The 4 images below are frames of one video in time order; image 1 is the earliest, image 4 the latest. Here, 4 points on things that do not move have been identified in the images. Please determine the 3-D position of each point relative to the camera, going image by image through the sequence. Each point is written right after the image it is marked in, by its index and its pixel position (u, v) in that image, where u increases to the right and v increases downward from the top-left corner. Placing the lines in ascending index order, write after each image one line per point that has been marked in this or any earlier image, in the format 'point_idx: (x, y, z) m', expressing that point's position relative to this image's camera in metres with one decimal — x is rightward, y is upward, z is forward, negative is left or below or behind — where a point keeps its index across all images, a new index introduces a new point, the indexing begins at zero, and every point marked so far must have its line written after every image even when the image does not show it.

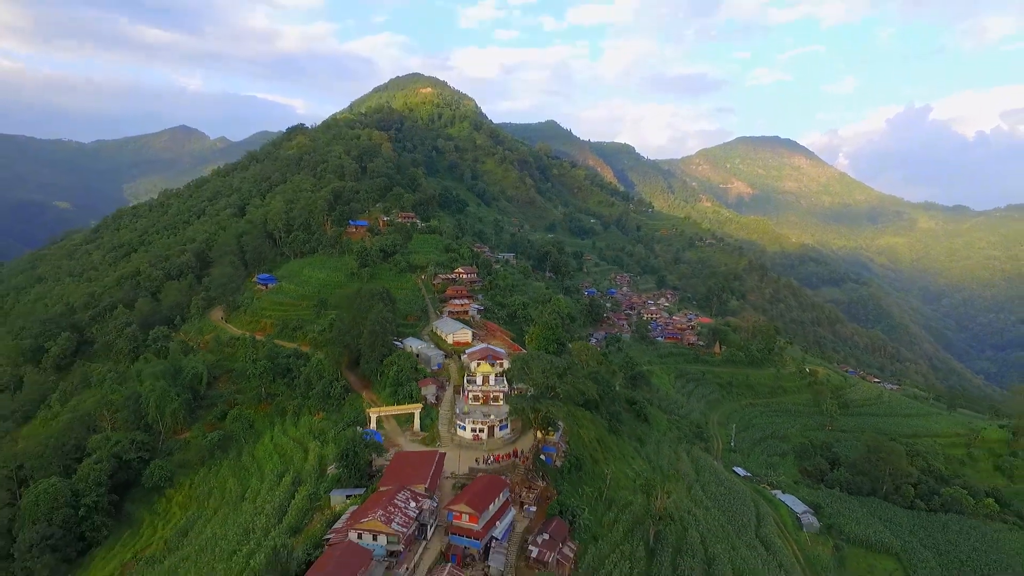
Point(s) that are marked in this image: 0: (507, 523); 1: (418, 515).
0: (-0.2, -6.7, +16.1) m
1: (-2.4, -5.9, +14.8) m
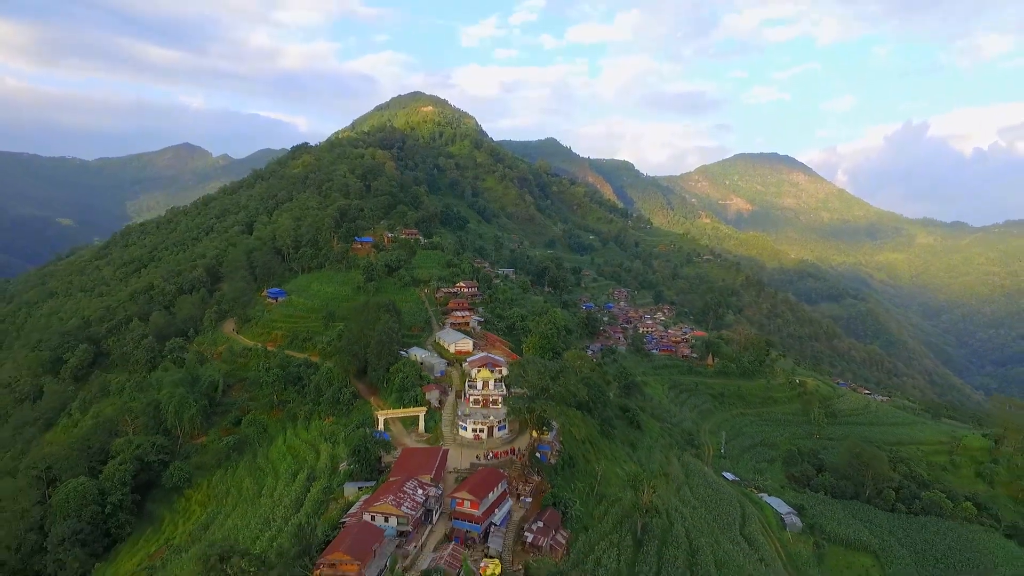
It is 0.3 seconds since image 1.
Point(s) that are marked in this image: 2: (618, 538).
0: (-0.2, -7.0, +17.7) m
1: (-2.5, -6.2, +16.5) m
2: (+3.7, -8.7, +19.6) m
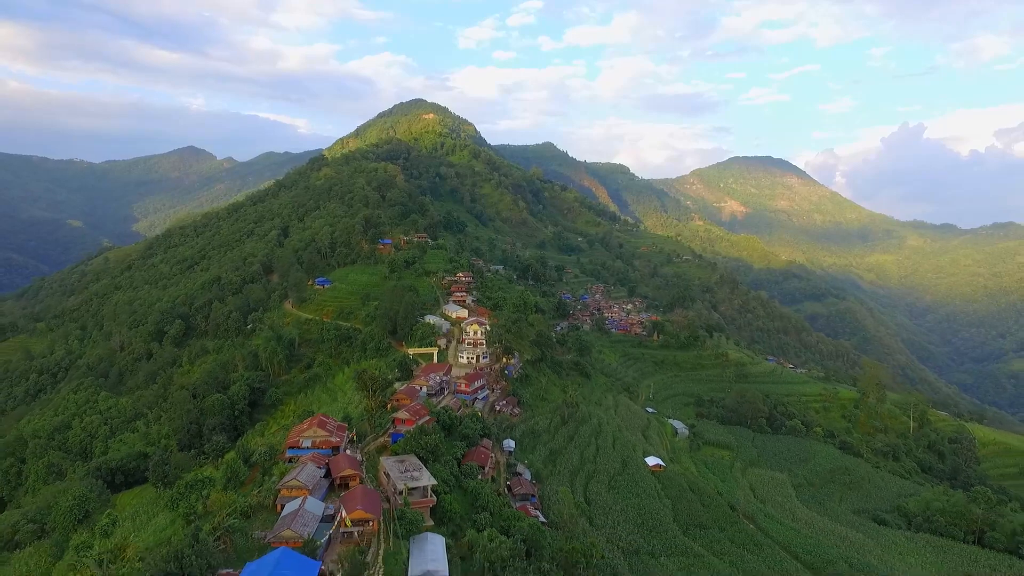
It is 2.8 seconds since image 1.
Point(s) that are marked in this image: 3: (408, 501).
0: (-1.6, -5.9, +31.8) m
1: (-3.9, -5.1, +30.5) m
2: (+2.3, -7.6, +33.7) m
3: (-3.1, -6.4, +17.0) m
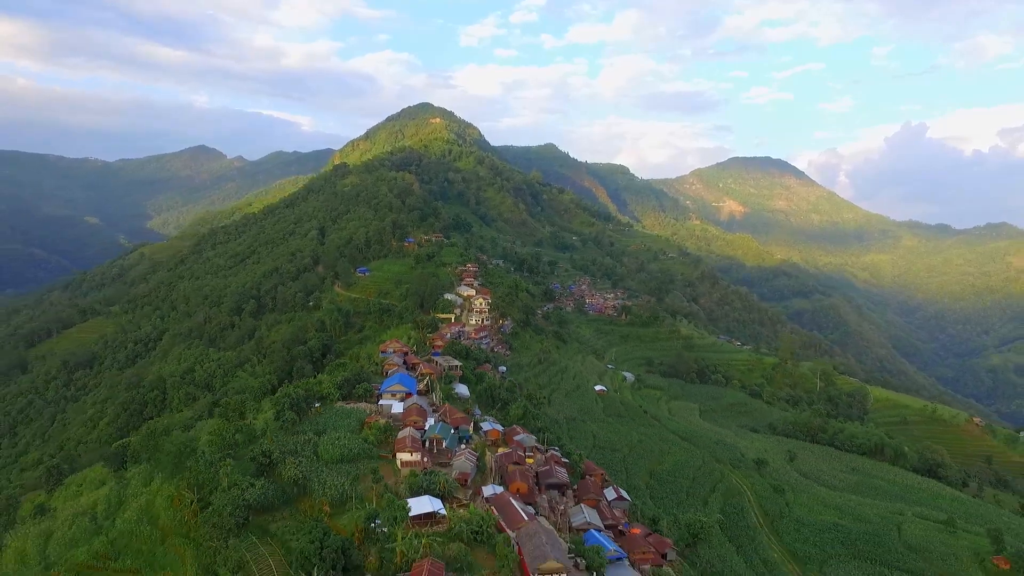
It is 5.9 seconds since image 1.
0: (-2.2, -4.5, +48.3) m
1: (-4.4, -3.7, +47.0) m
2: (+1.7, -6.2, +50.1) m
3: (-3.7, -5.0, +33.5) m
